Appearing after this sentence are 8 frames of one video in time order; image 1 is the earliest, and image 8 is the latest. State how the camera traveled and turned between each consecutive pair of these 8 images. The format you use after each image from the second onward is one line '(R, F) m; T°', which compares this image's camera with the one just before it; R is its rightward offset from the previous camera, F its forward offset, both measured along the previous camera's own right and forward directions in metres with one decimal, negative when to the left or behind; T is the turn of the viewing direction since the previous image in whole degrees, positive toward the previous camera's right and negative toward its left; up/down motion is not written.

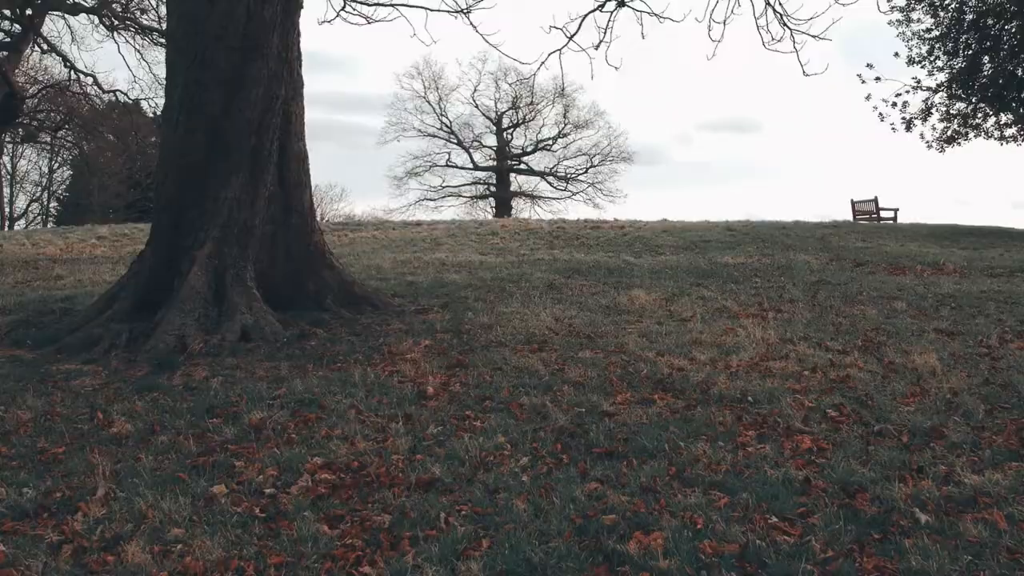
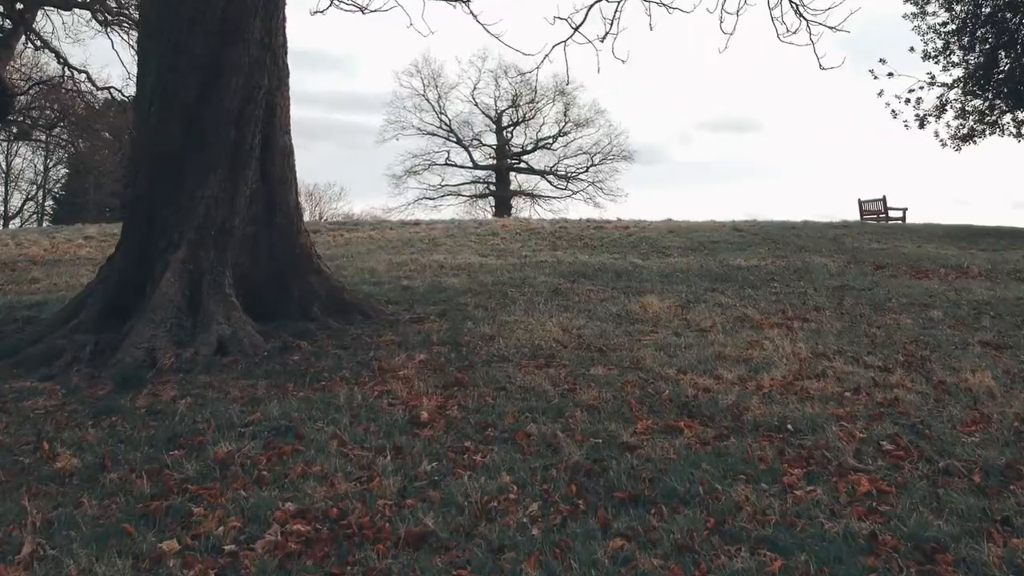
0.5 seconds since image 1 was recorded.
(0.0, +0.8) m; 0°
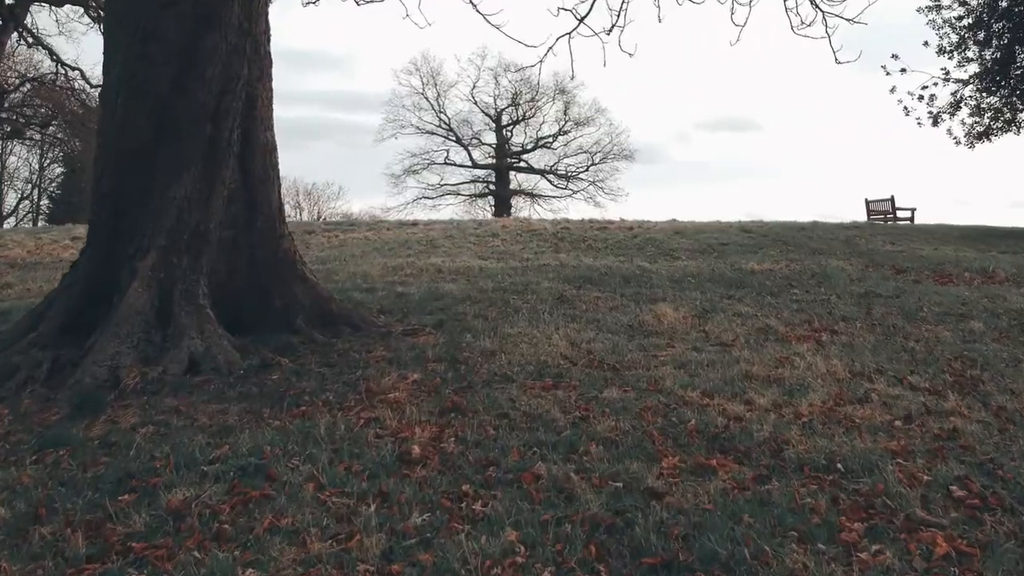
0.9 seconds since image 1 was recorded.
(0.0, +0.8) m; 0°
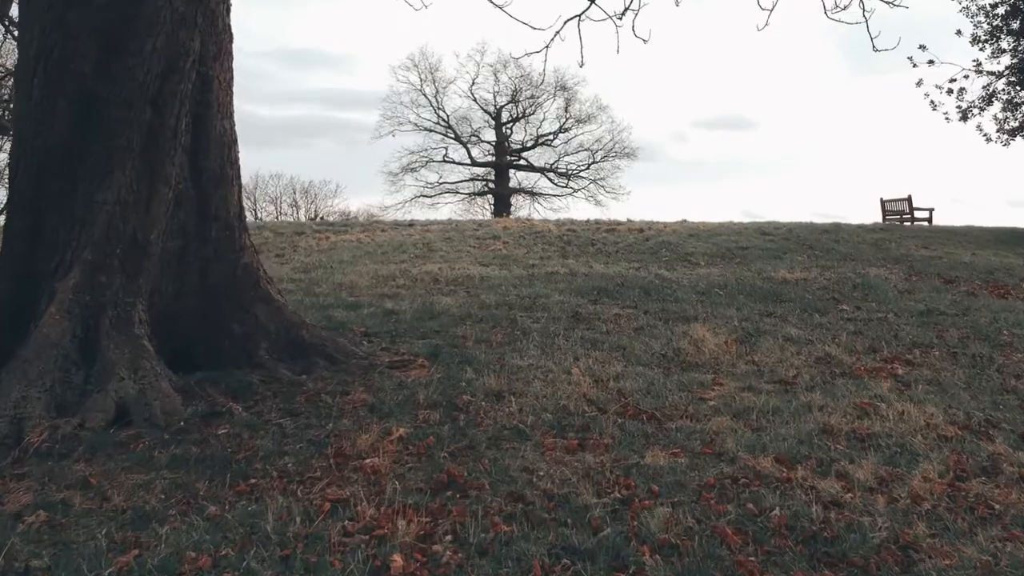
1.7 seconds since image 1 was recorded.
(-0.1, +1.5) m; 0°
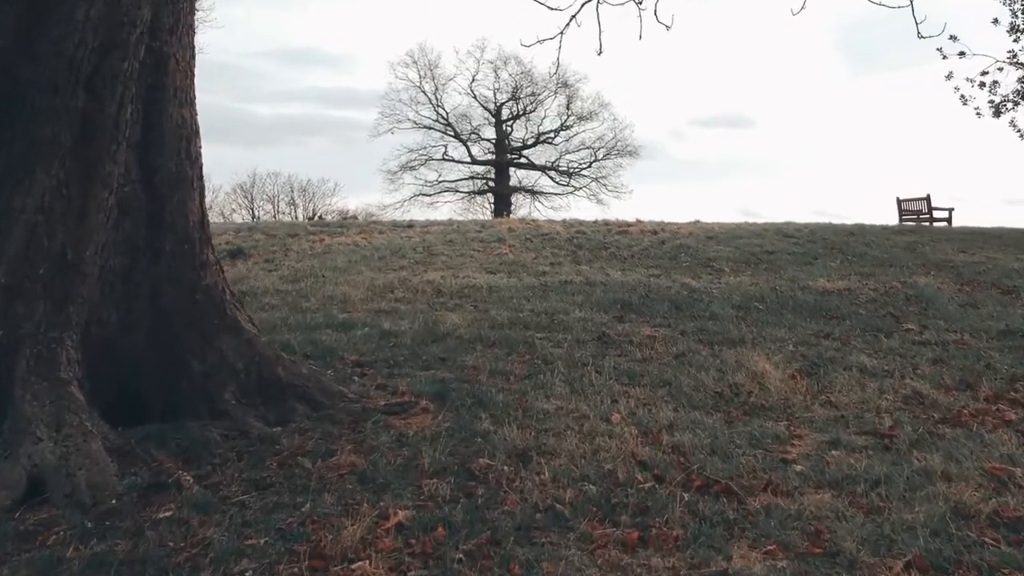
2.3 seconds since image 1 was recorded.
(-0.2, +1.3) m; 0°
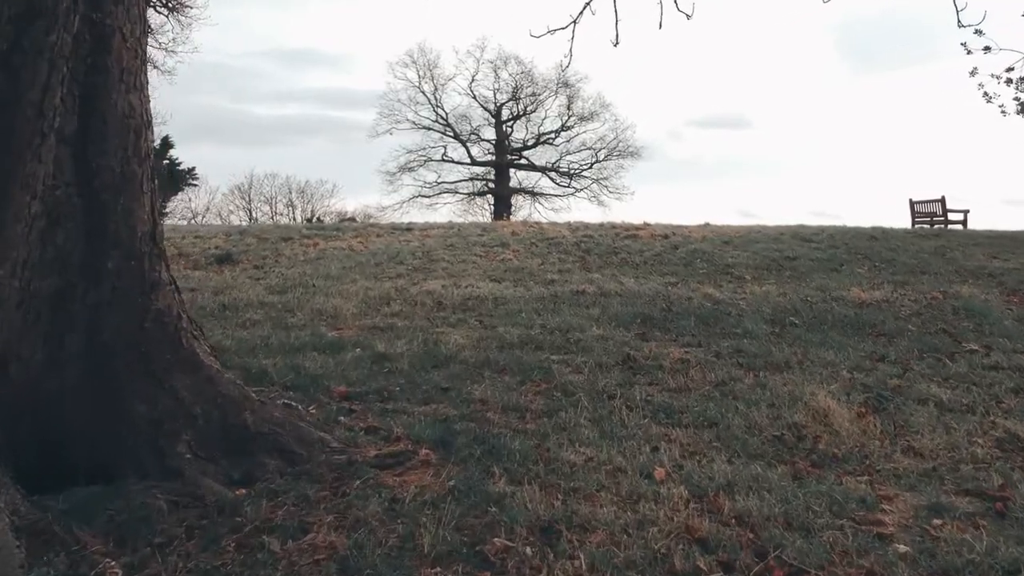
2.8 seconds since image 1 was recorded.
(-0.1, +1.0) m; 0°
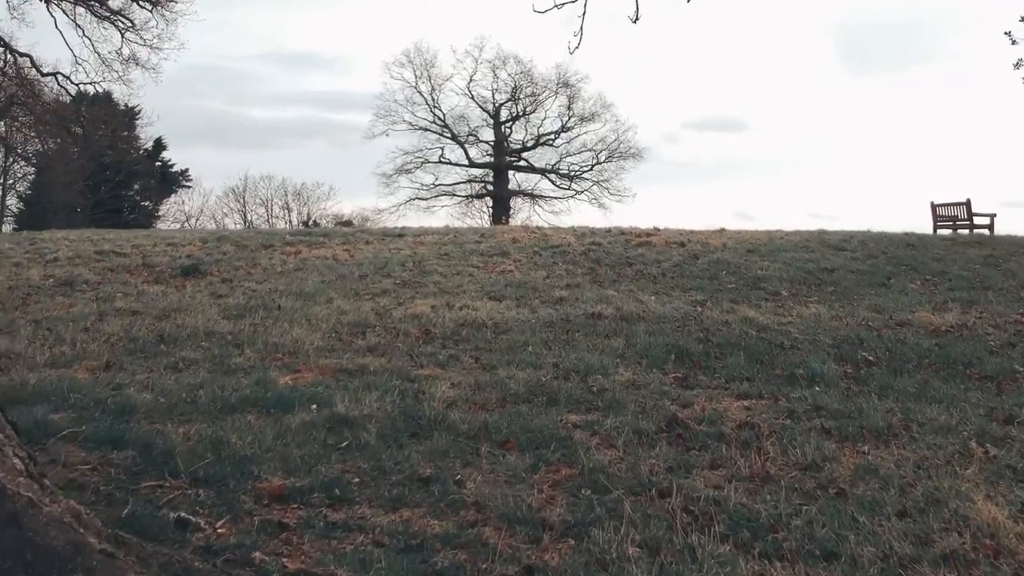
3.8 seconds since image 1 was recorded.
(0.0, +1.9) m; 0°
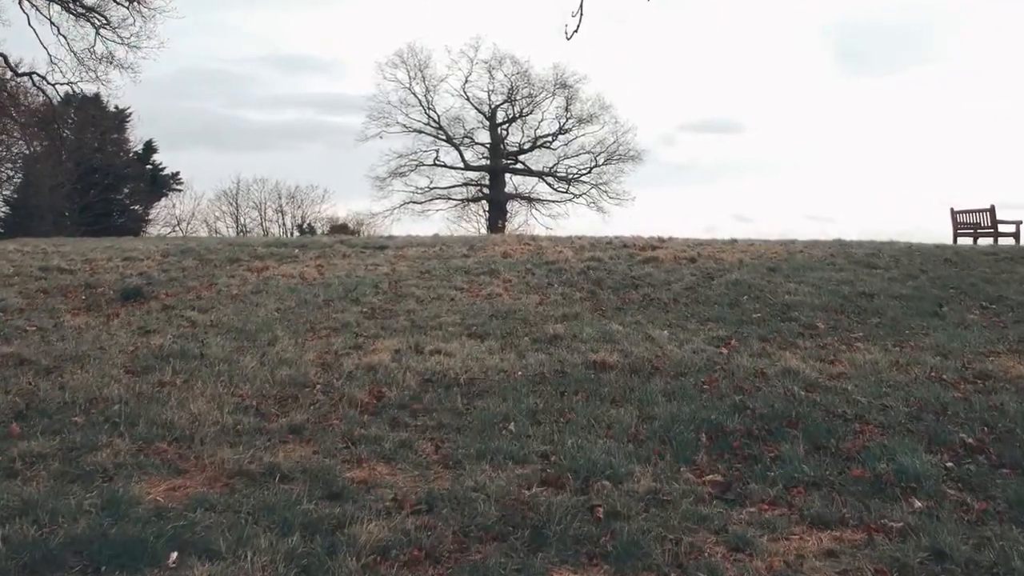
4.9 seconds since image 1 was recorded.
(+0.2, +2.0) m; 0°
